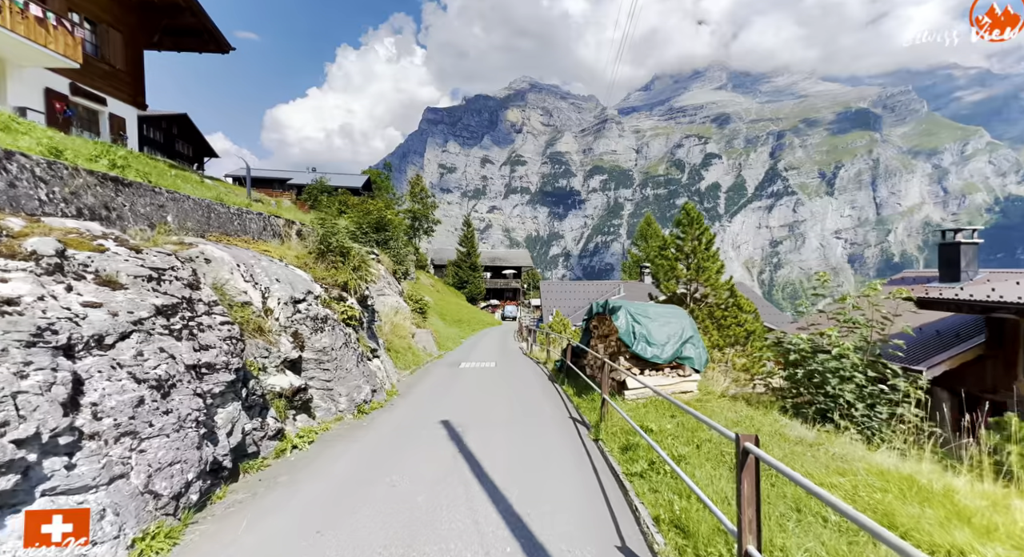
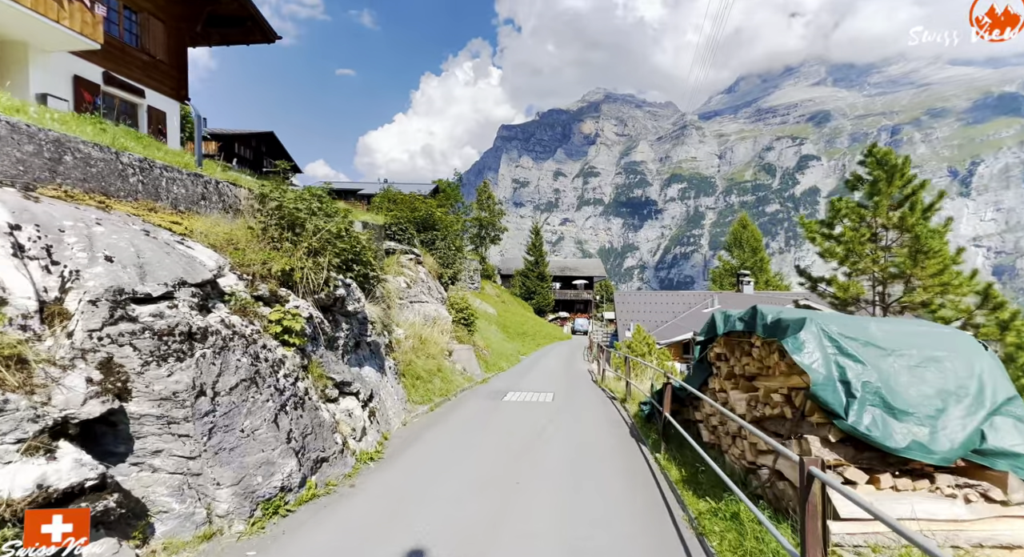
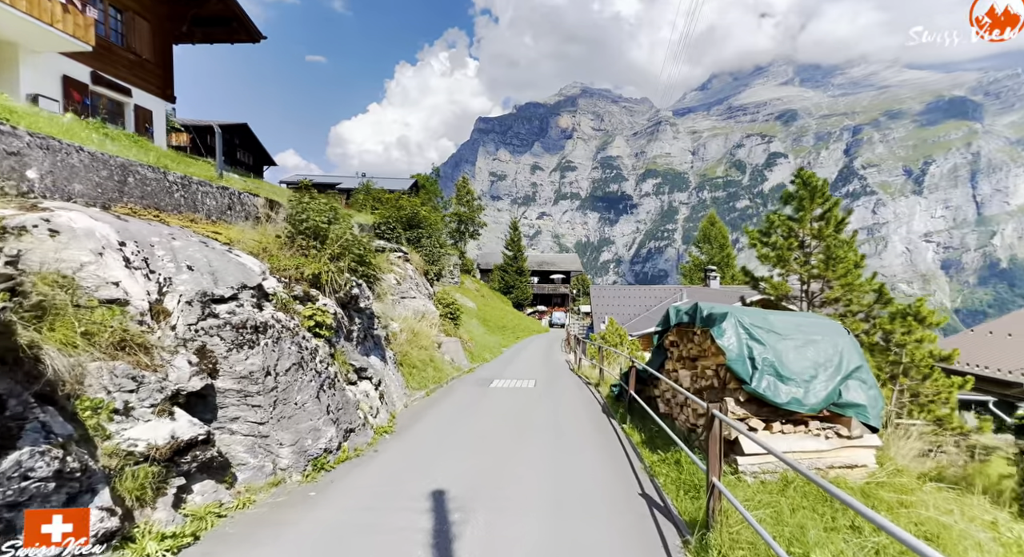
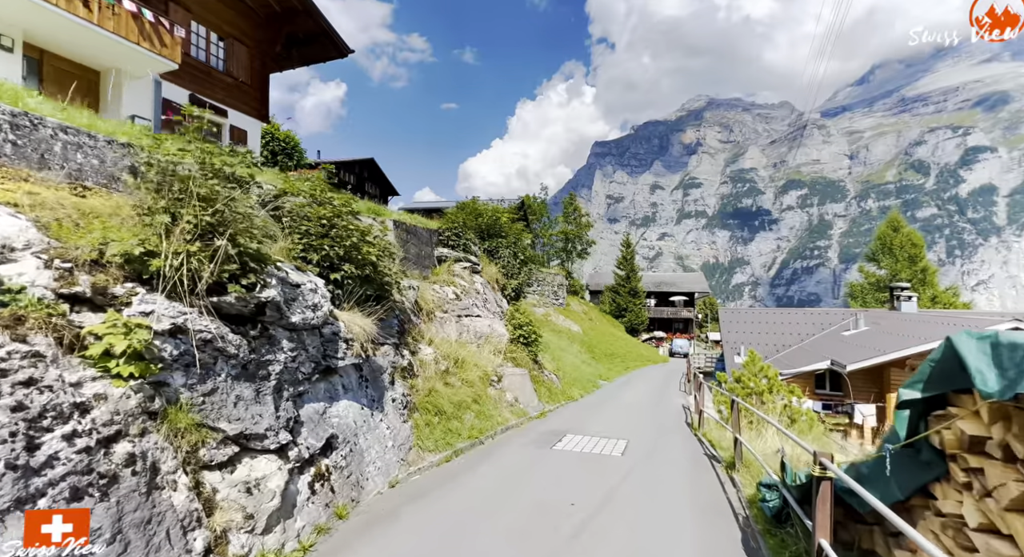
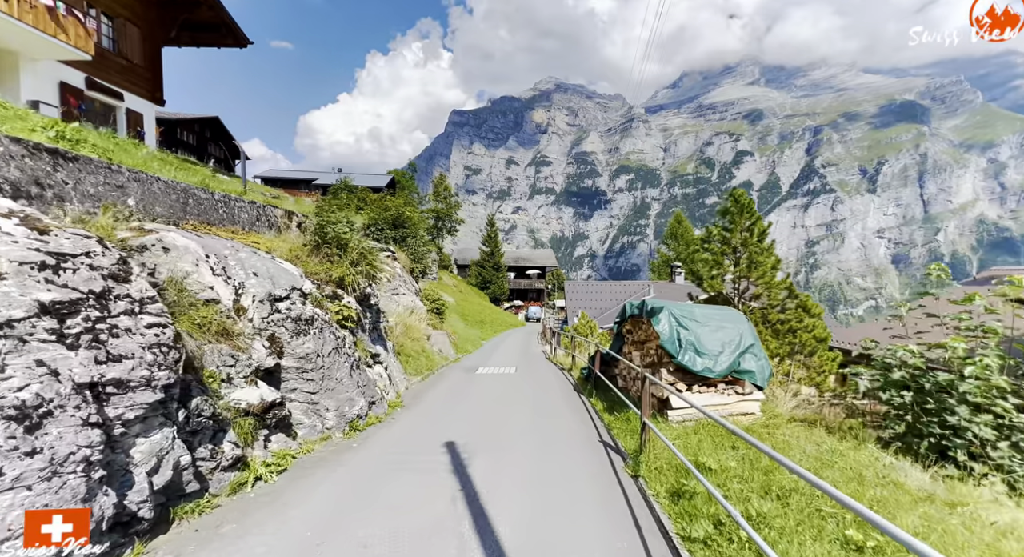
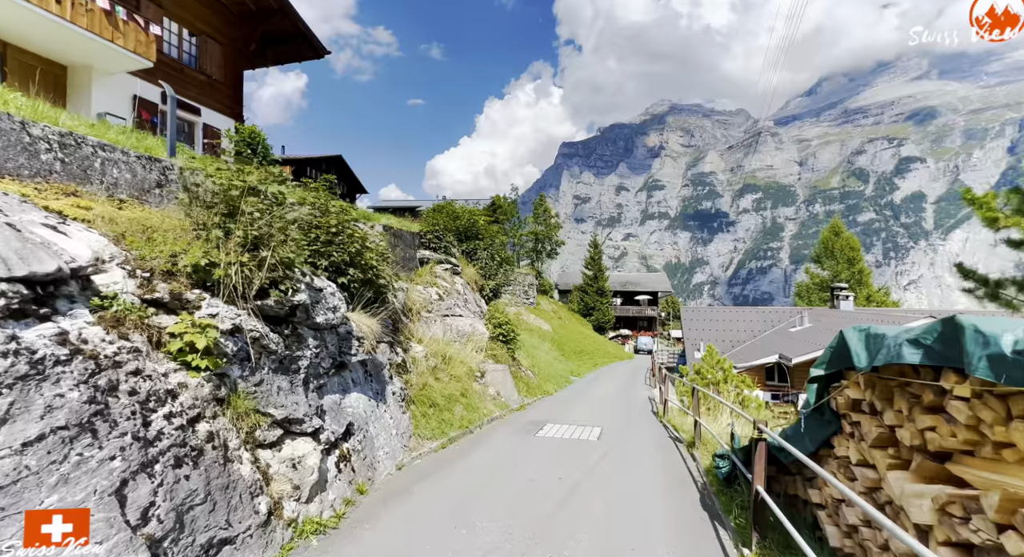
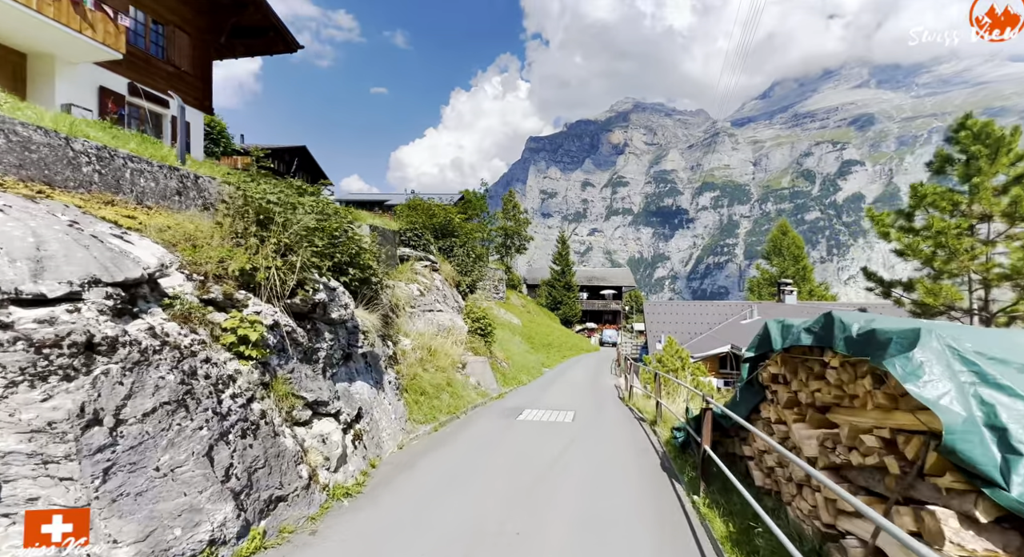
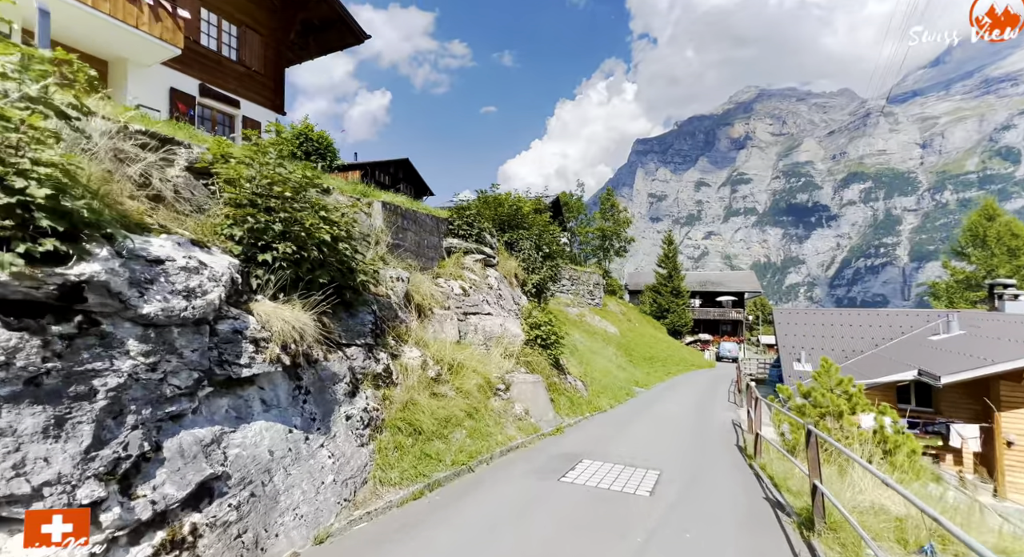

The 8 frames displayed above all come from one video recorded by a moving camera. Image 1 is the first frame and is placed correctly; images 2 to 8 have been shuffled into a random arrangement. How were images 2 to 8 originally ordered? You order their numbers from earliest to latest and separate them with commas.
5, 3, 2, 7, 6, 4, 8
